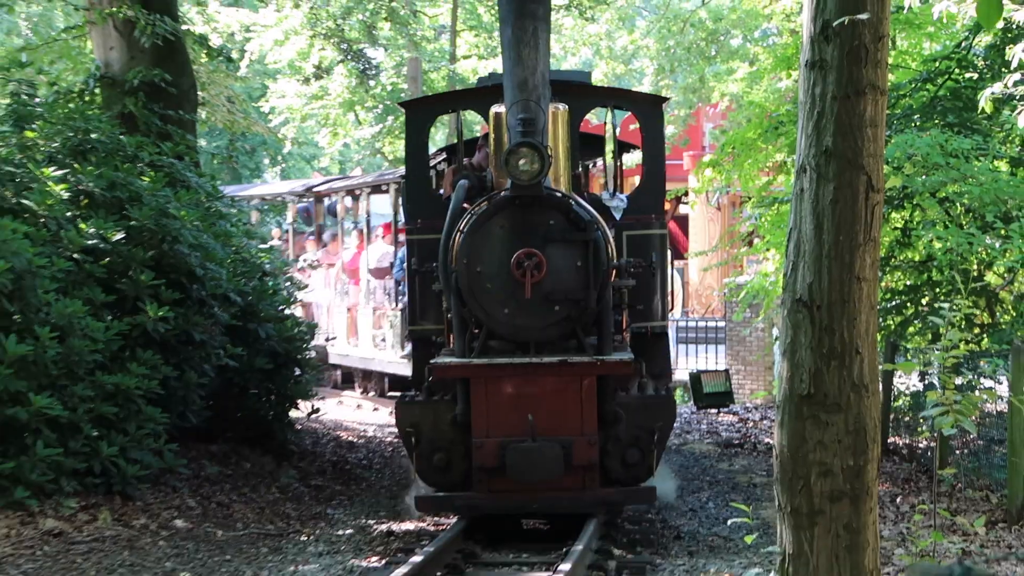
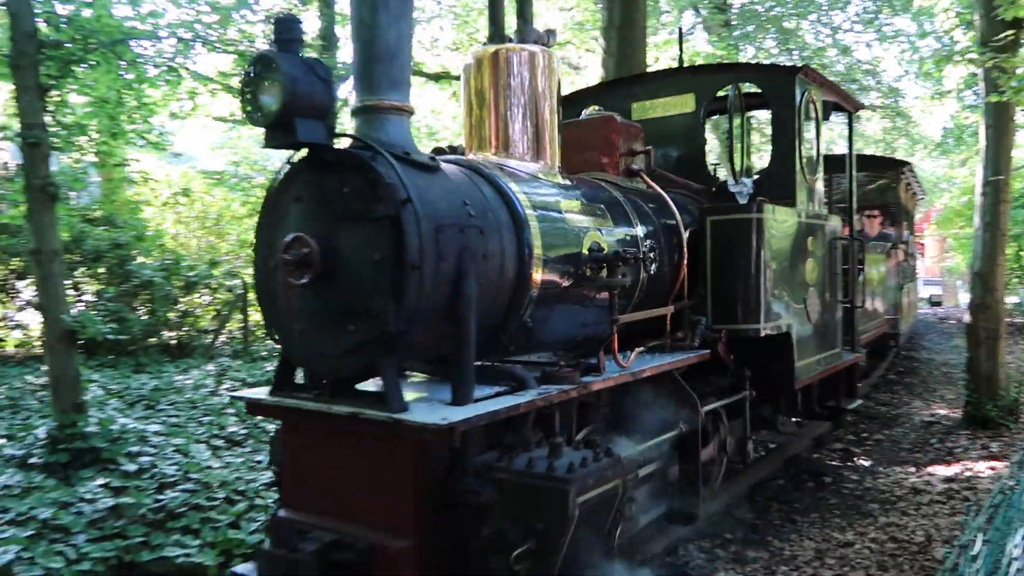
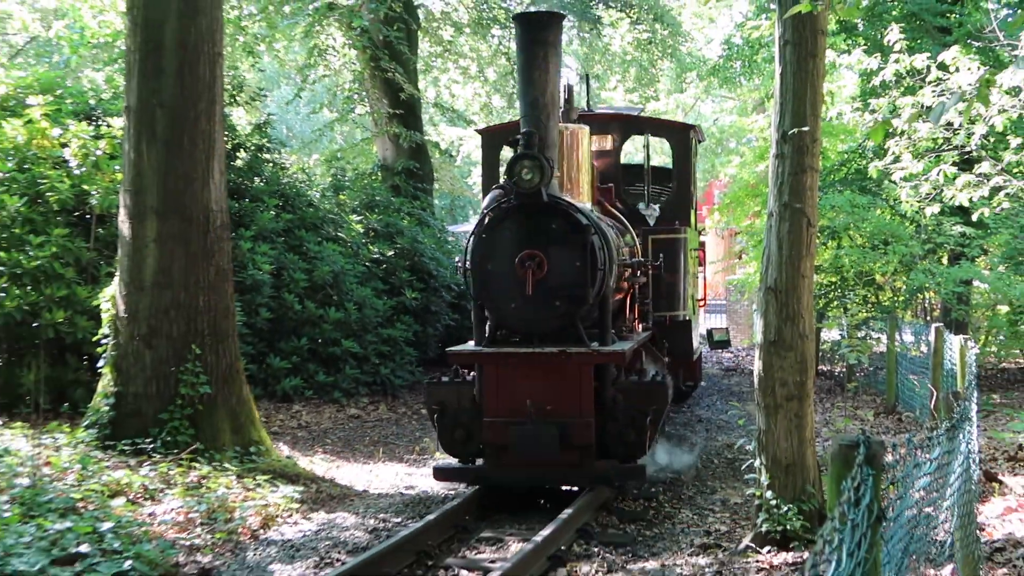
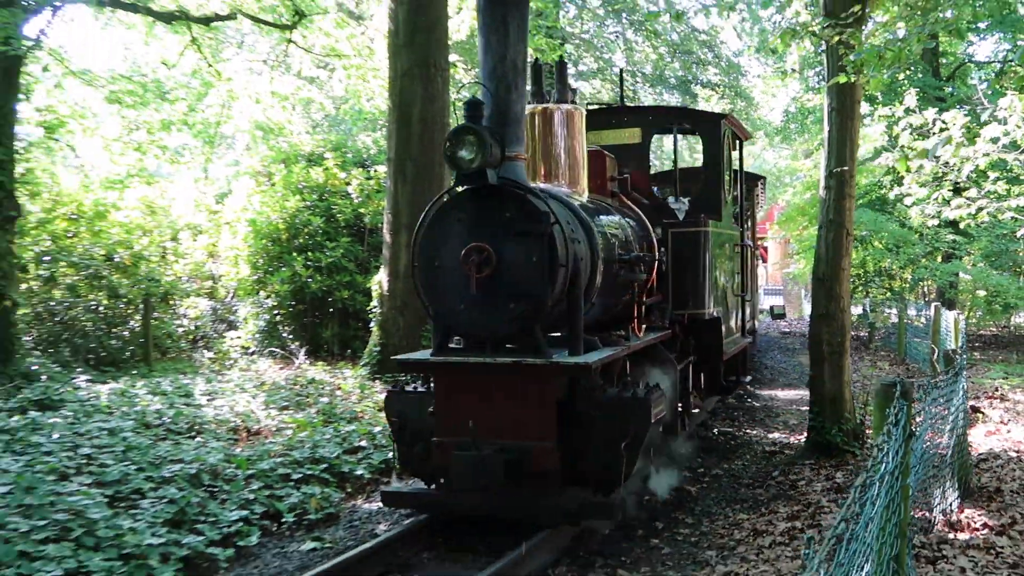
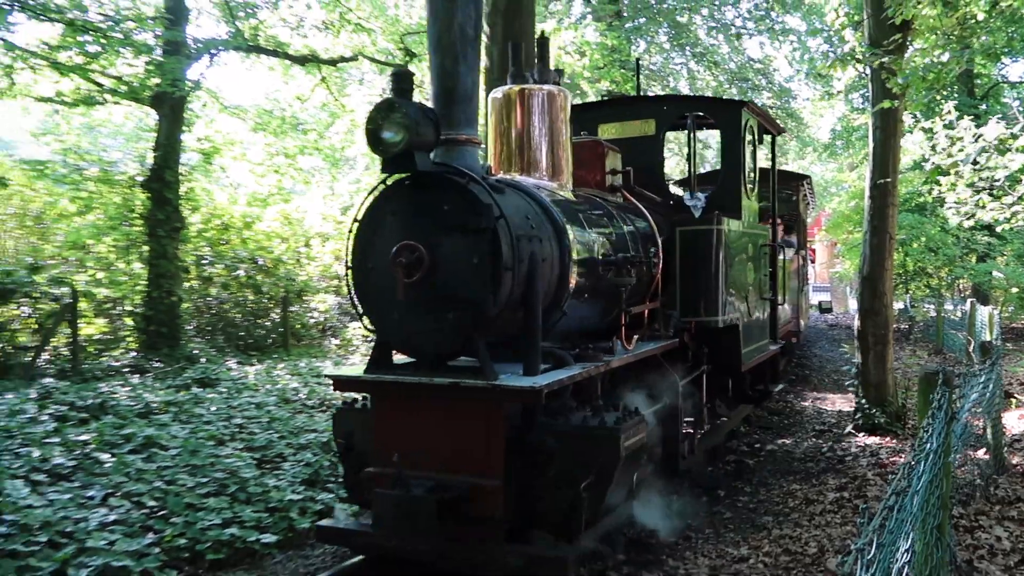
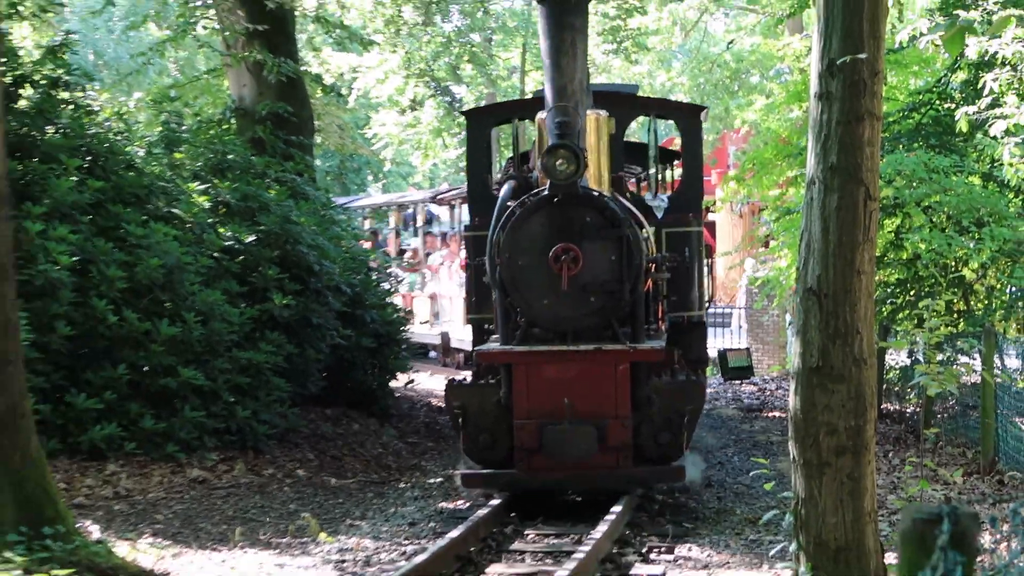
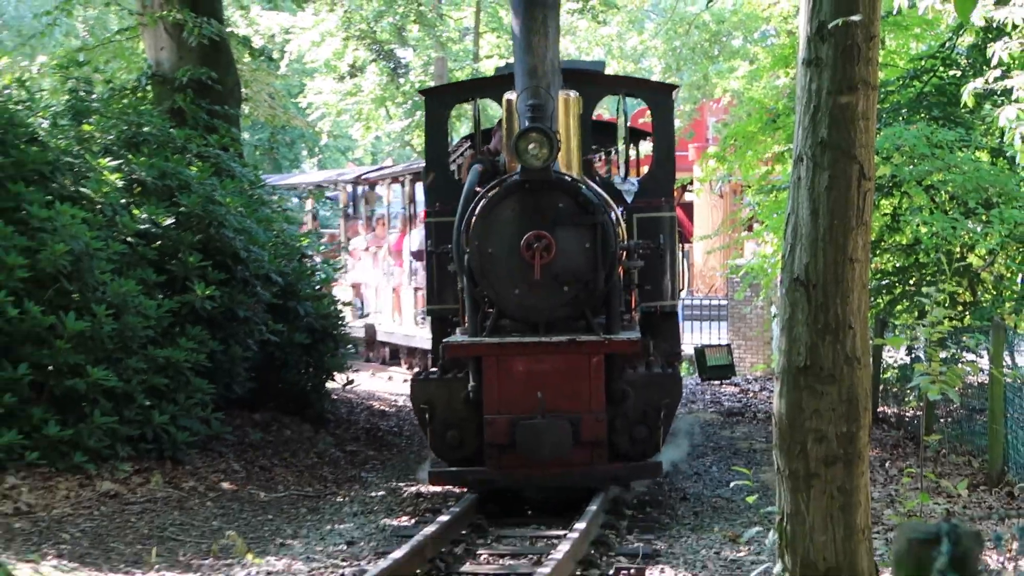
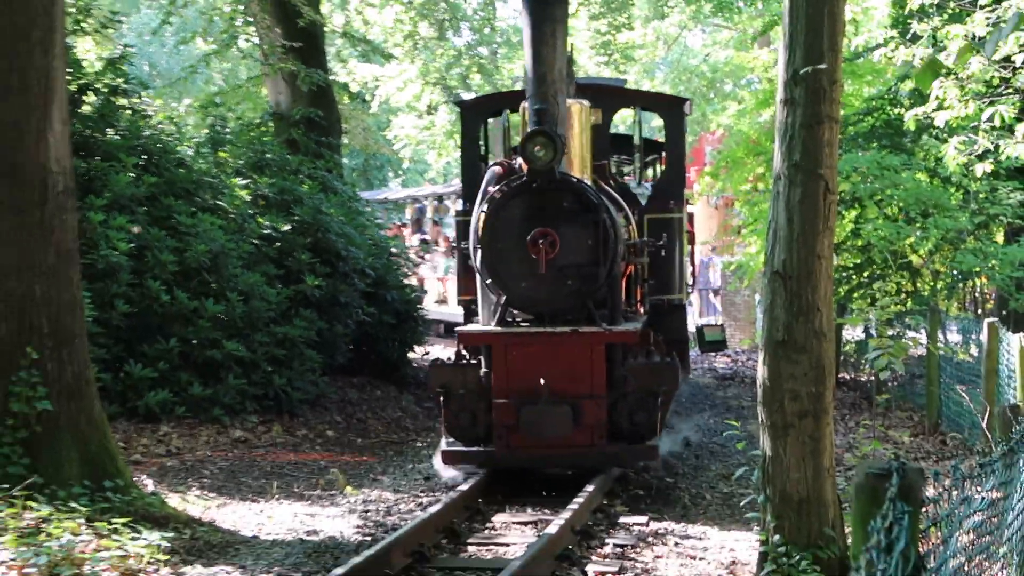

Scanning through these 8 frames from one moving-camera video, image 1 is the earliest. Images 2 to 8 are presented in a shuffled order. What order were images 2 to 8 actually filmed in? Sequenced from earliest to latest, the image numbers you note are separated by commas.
7, 6, 8, 3, 4, 5, 2
